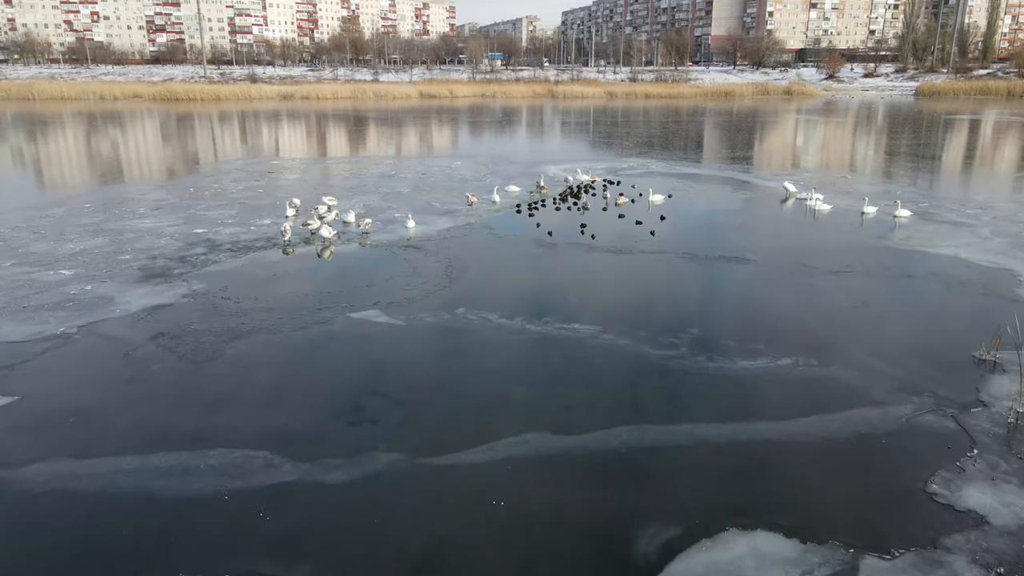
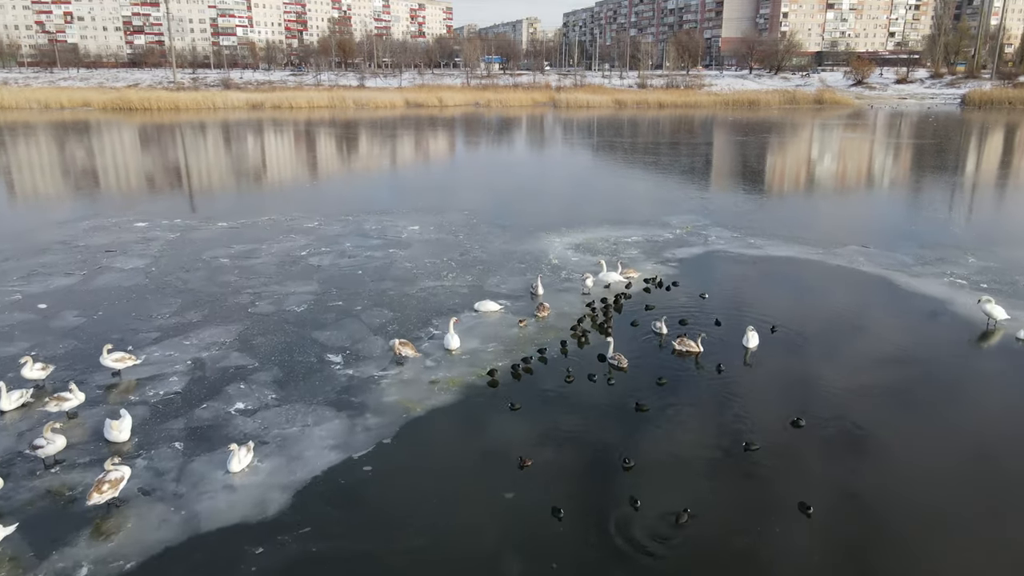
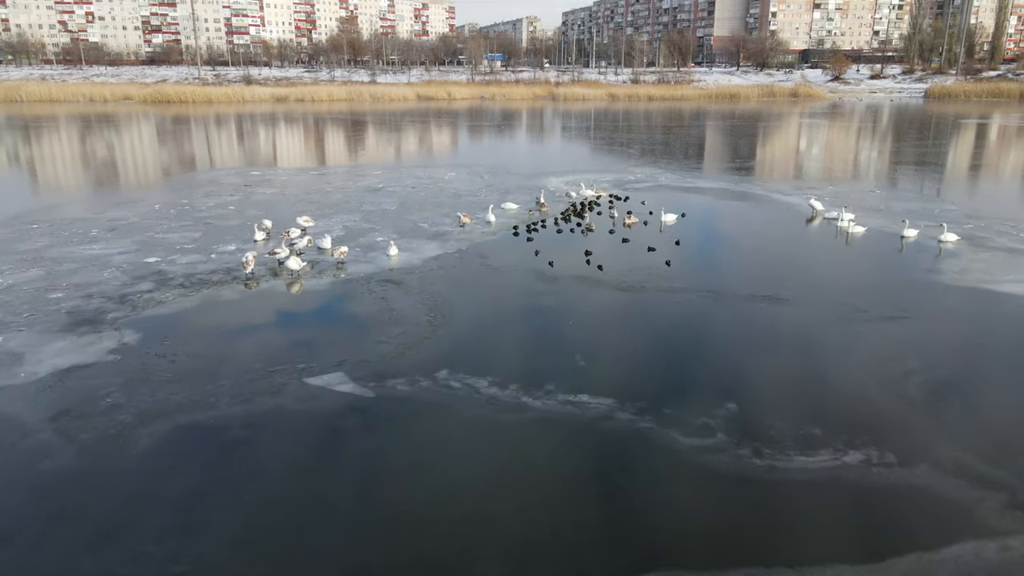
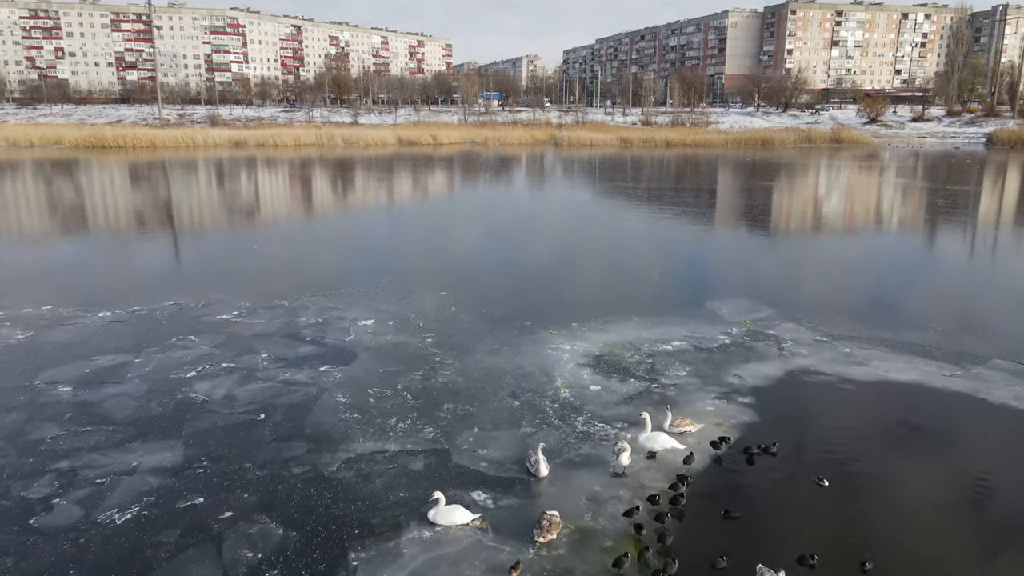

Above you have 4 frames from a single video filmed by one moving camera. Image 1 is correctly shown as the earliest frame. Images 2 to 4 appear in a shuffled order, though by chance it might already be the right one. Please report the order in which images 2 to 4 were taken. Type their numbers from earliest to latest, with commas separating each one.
3, 2, 4
